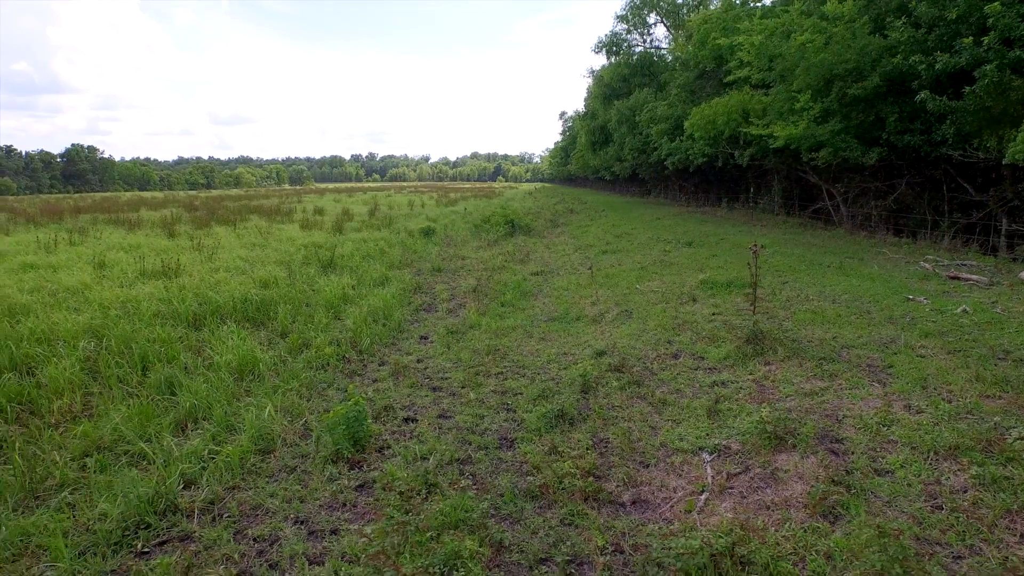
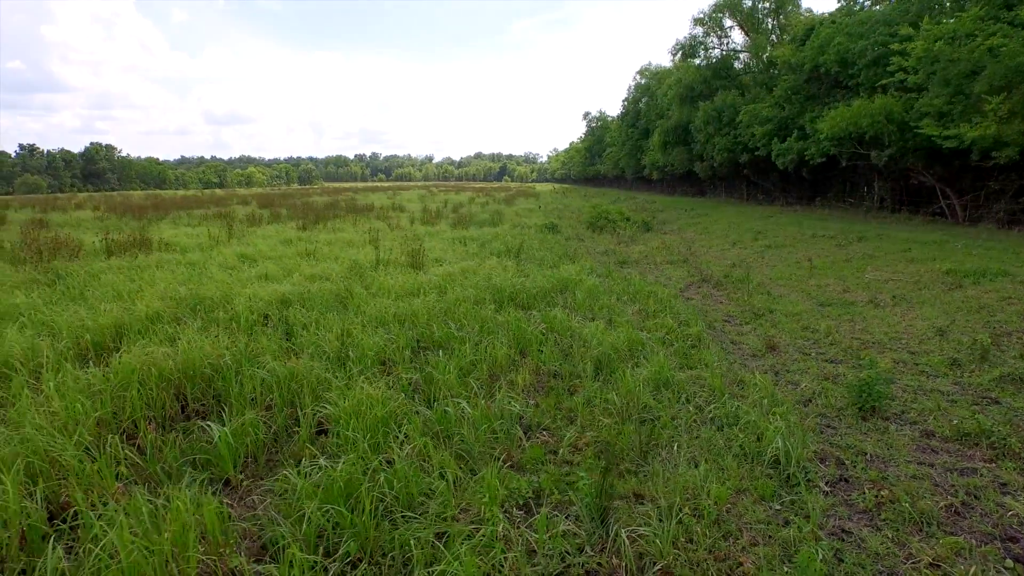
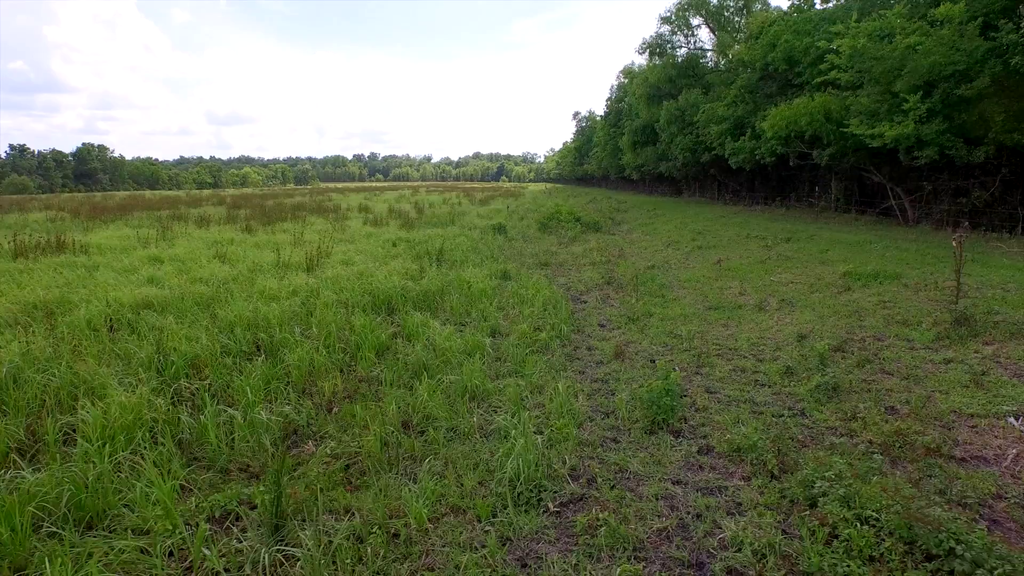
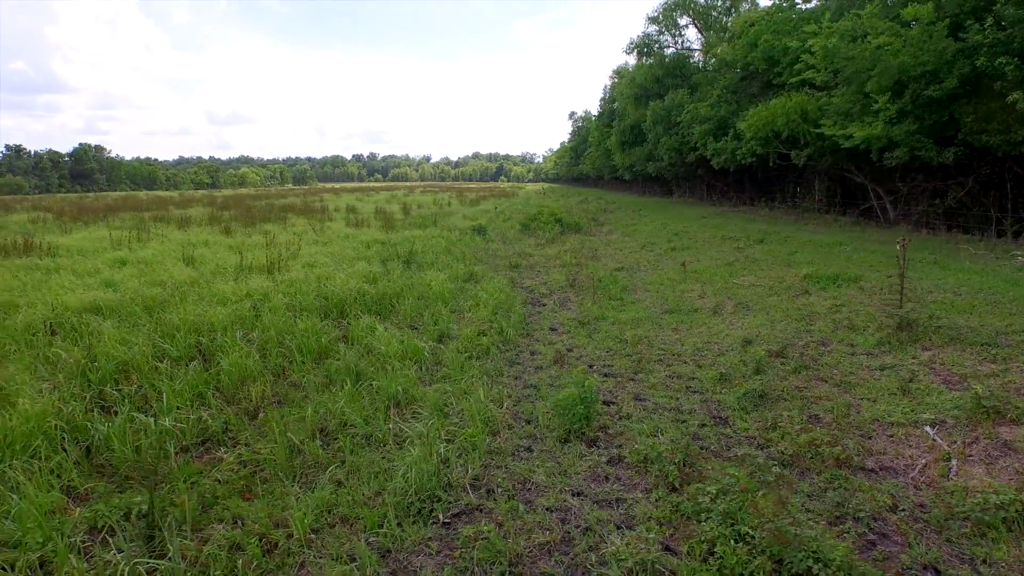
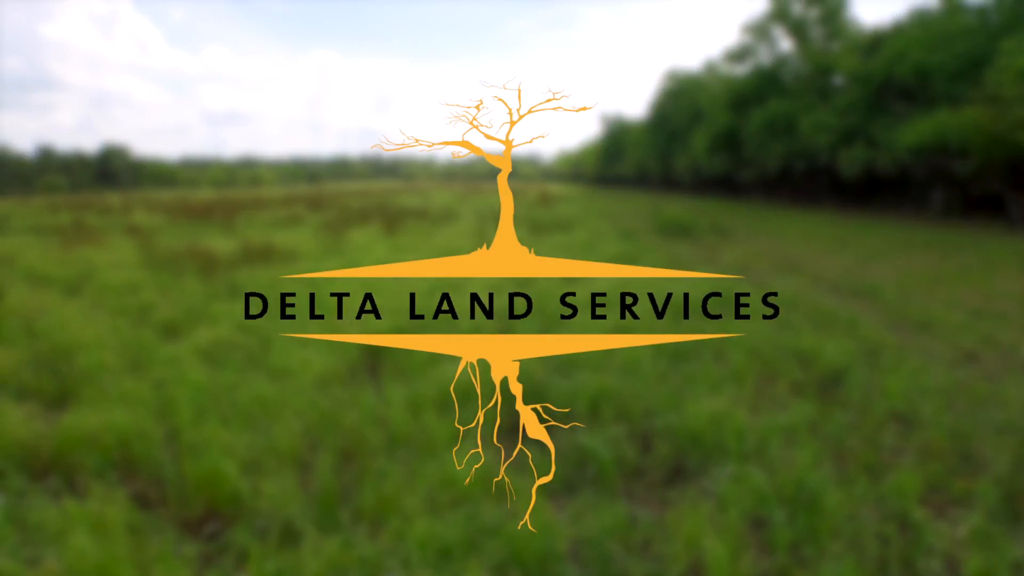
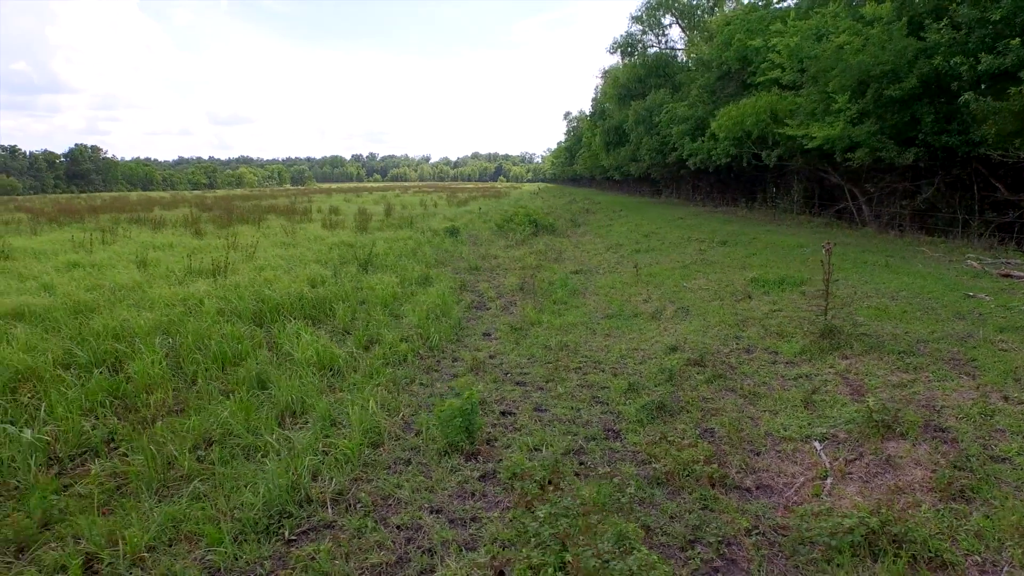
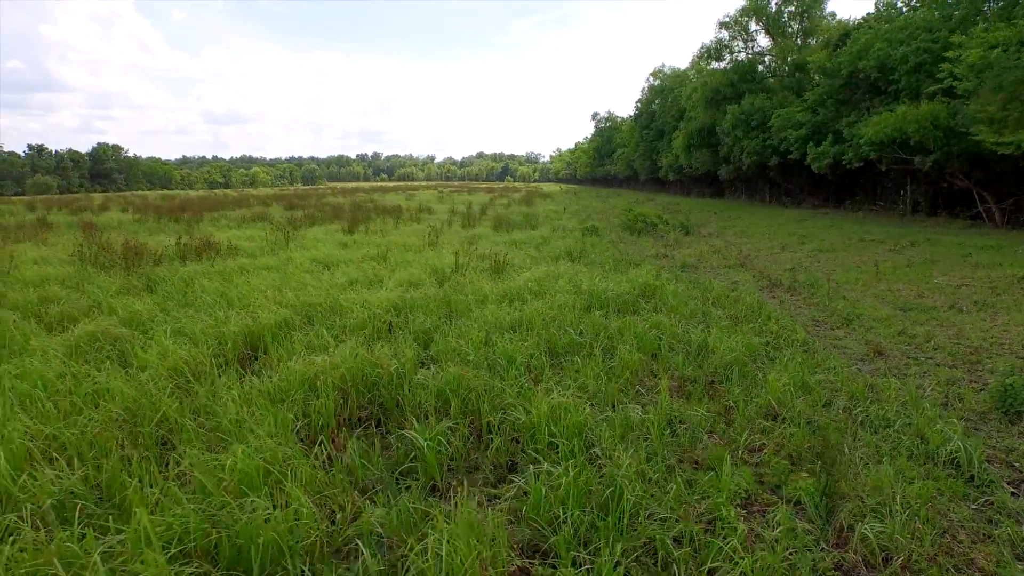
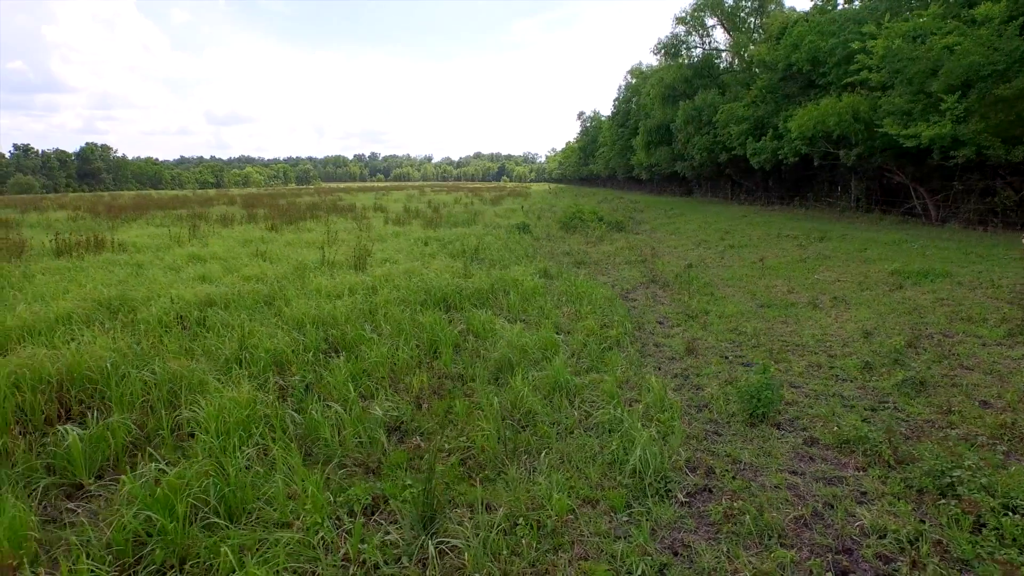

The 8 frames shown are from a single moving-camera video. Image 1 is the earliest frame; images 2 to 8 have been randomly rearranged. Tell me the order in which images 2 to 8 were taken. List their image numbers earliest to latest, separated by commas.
6, 4, 3, 8, 2, 7, 5
